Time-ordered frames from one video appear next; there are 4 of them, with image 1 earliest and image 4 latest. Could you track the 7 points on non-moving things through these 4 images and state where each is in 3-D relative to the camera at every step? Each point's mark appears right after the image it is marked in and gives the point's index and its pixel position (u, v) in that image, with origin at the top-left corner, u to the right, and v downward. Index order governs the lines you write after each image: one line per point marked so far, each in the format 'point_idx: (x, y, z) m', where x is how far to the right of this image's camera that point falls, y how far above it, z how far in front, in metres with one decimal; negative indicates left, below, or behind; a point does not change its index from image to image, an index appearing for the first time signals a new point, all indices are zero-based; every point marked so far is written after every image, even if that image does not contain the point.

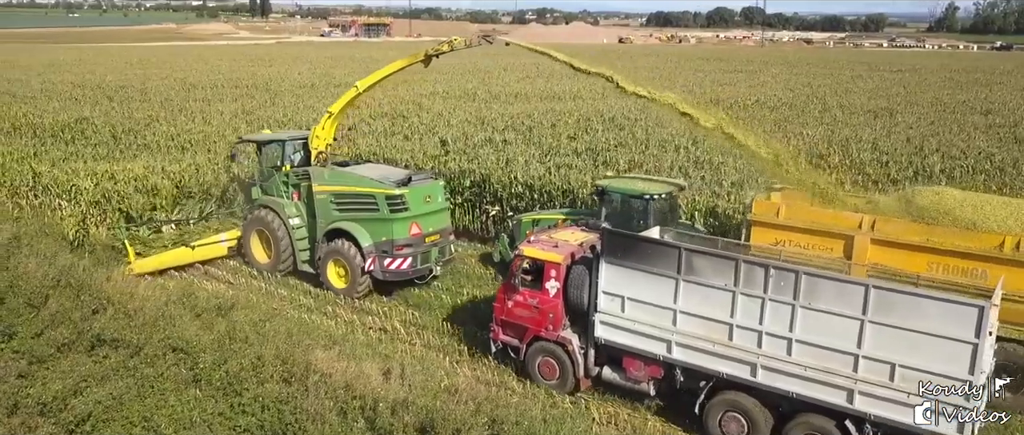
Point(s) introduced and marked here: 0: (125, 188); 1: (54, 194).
0: (-7.0, +0.4, +14.2) m
1: (-8.3, +0.4, +14.0) m
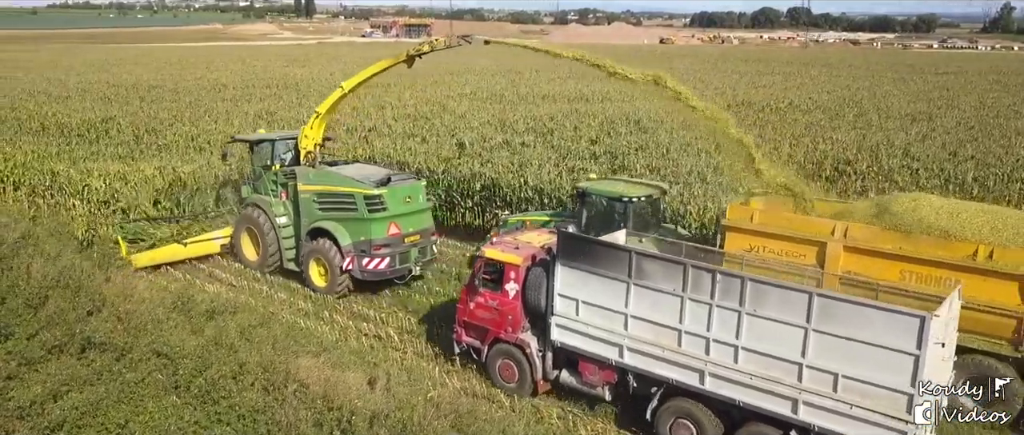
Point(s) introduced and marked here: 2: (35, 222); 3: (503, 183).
0: (-7.0, +0.5, +14.5) m
1: (-8.3, +0.5, +14.4) m
2: (-8.0, -0.1, +13.0) m
3: (-0.1, +0.6, +14.6) m
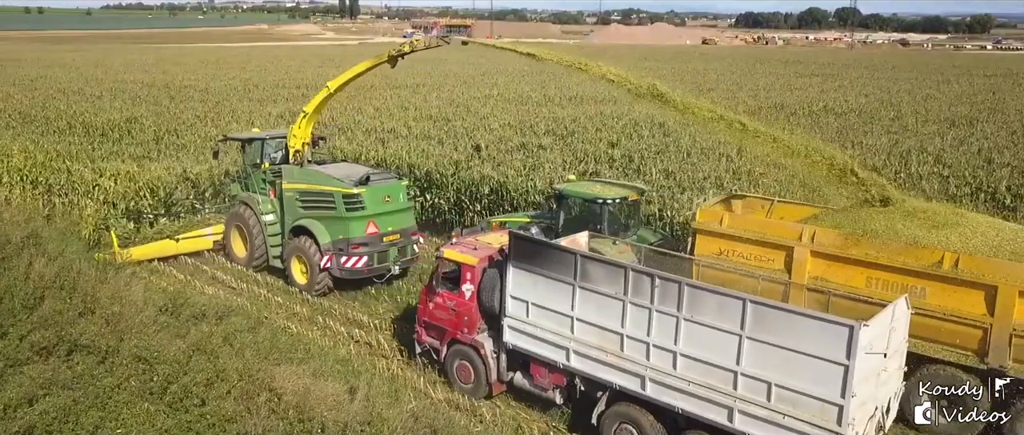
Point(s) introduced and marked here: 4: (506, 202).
0: (-7.0, +0.6, +14.9) m
1: (-8.3, +0.6, +14.9) m
2: (-8.1, 0.0, +13.4) m
3: (-0.1, +0.6, +14.6) m
4: (-0.1, +0.3, +14.5) m
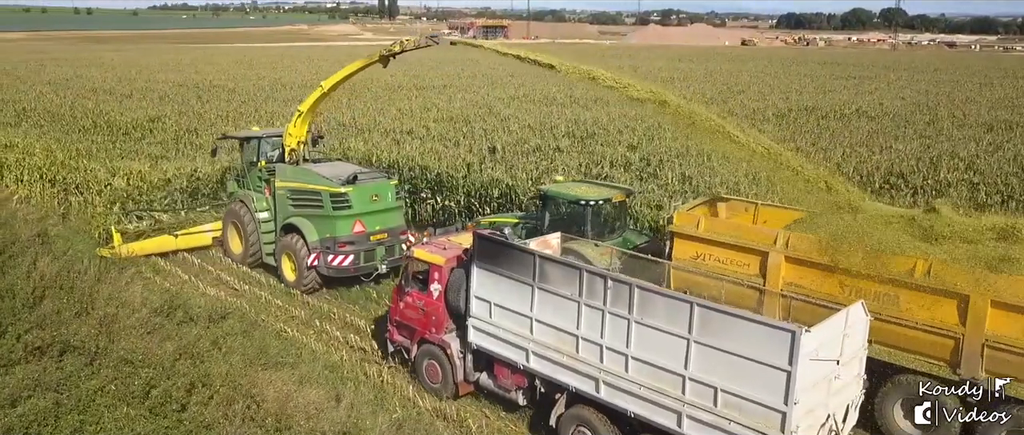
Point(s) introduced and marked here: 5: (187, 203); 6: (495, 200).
0: (-6.9, +0.6, +15.2) m
1: (-8.3, +0.7, +15.2) m
2: (-8.1, +0.1, +13.8) m
3: (0.0, +0.6, +14.6) m
4: (-0.1, +0.3, +14.5) m
5: (-6.6, +0.5, +15.2) m
6: (-0.5, +0.4, +14.8) m
